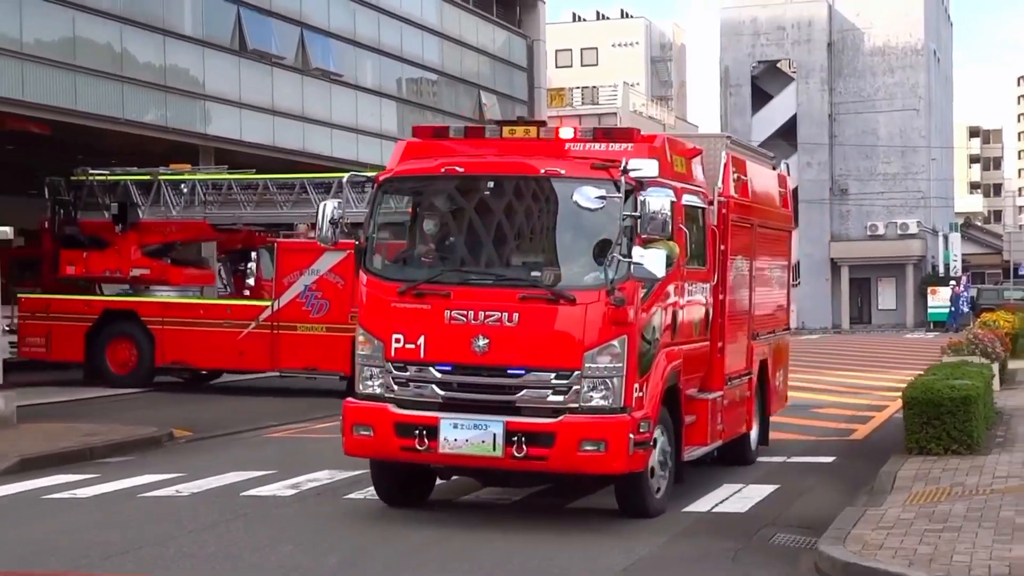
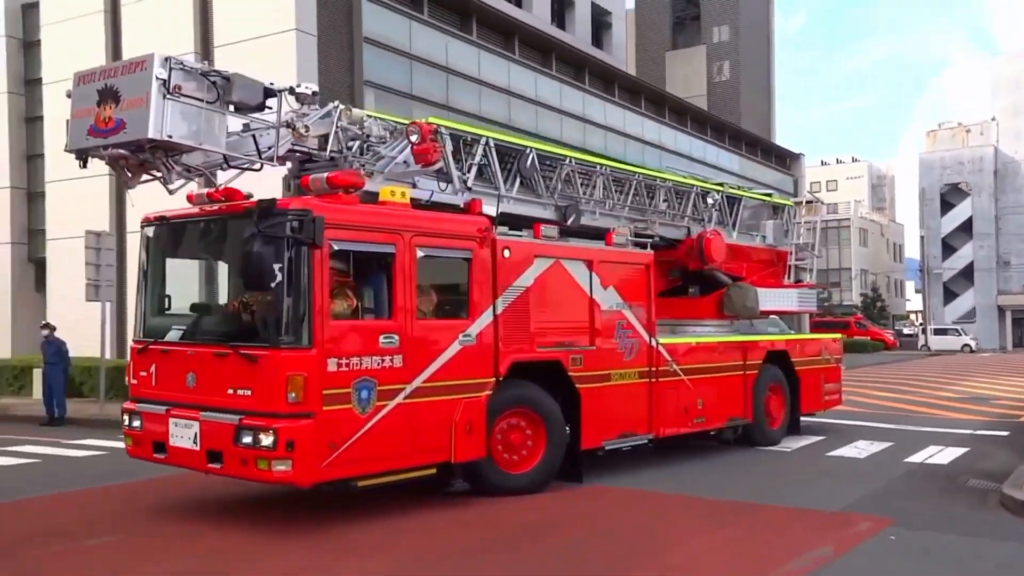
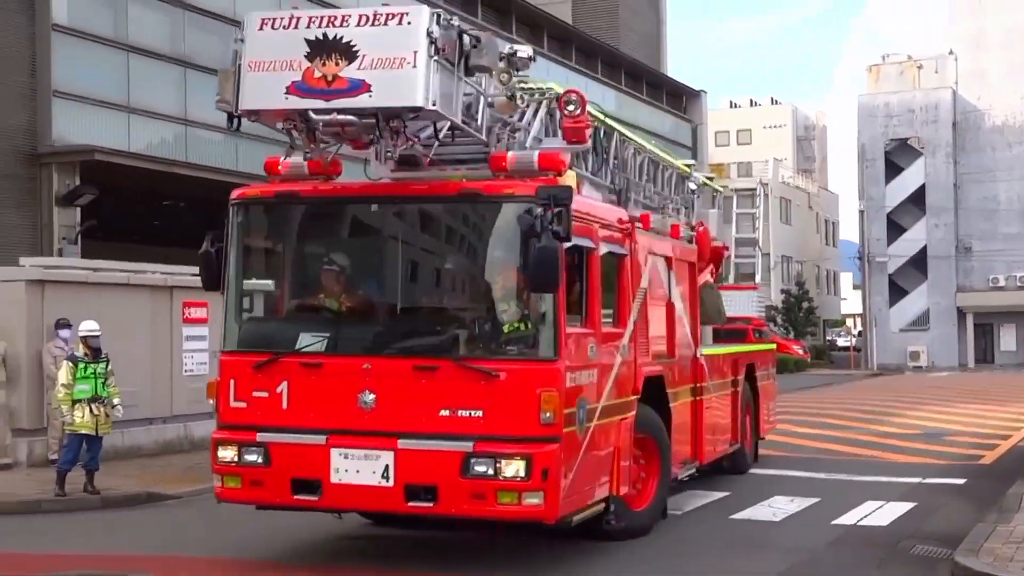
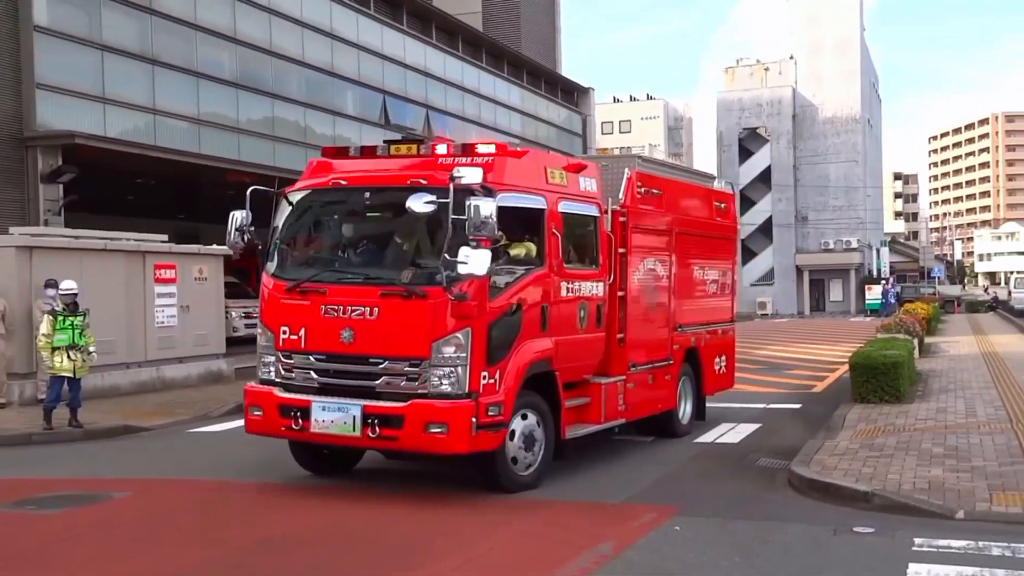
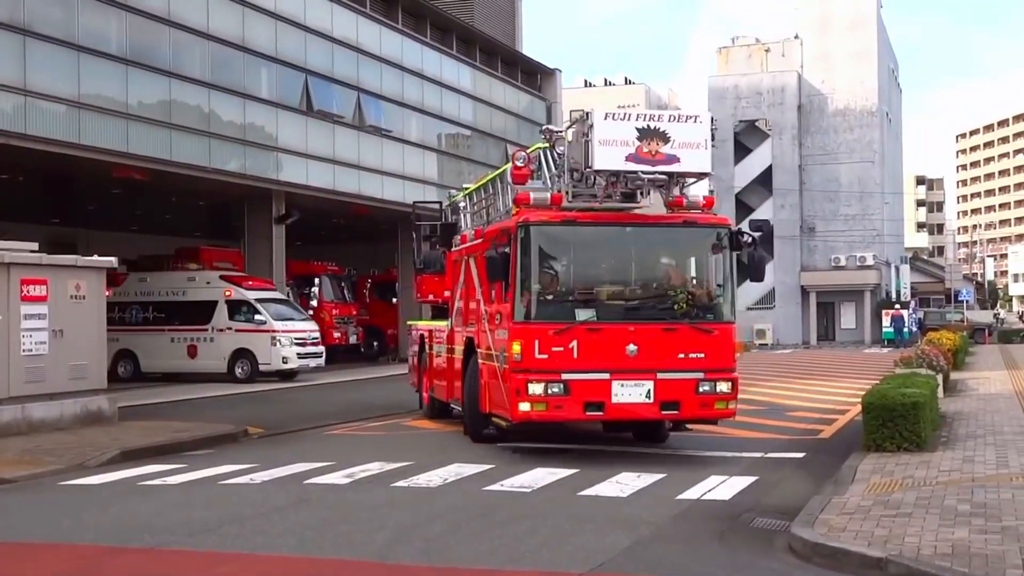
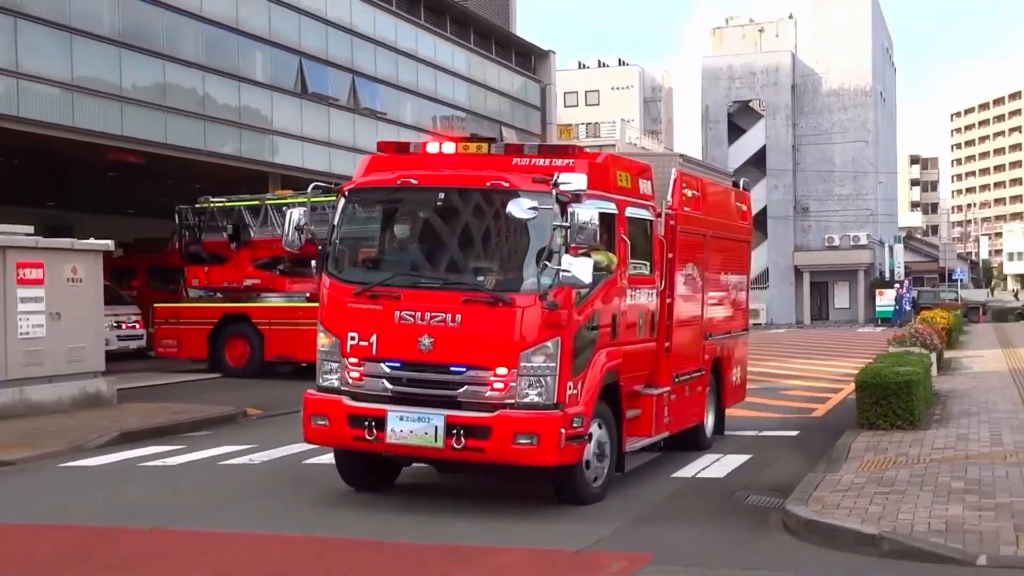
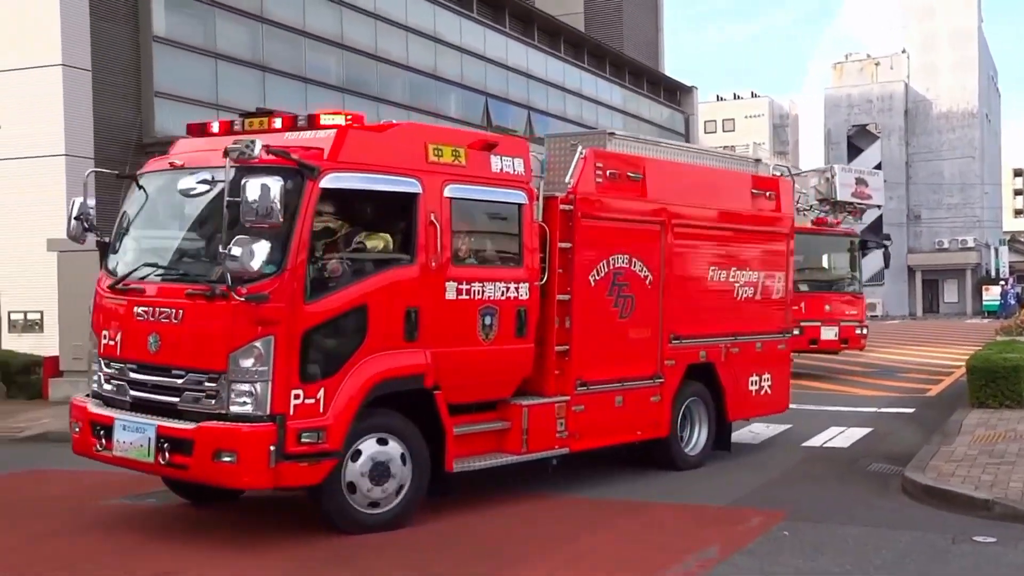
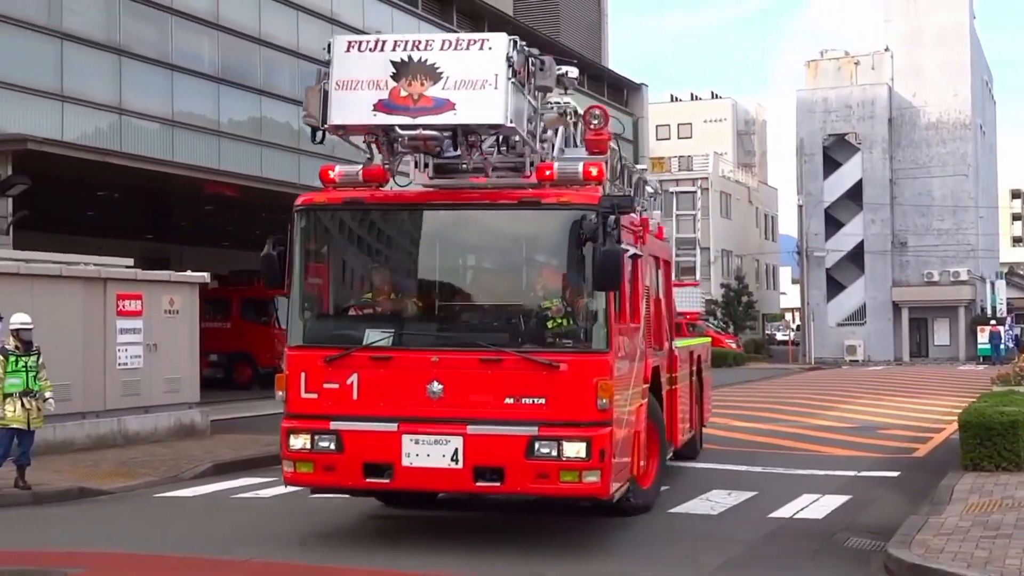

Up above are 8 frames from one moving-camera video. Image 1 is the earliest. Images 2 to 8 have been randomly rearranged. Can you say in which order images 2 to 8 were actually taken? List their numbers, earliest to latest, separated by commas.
6, 4, 7, 5, 8, 3, 2
